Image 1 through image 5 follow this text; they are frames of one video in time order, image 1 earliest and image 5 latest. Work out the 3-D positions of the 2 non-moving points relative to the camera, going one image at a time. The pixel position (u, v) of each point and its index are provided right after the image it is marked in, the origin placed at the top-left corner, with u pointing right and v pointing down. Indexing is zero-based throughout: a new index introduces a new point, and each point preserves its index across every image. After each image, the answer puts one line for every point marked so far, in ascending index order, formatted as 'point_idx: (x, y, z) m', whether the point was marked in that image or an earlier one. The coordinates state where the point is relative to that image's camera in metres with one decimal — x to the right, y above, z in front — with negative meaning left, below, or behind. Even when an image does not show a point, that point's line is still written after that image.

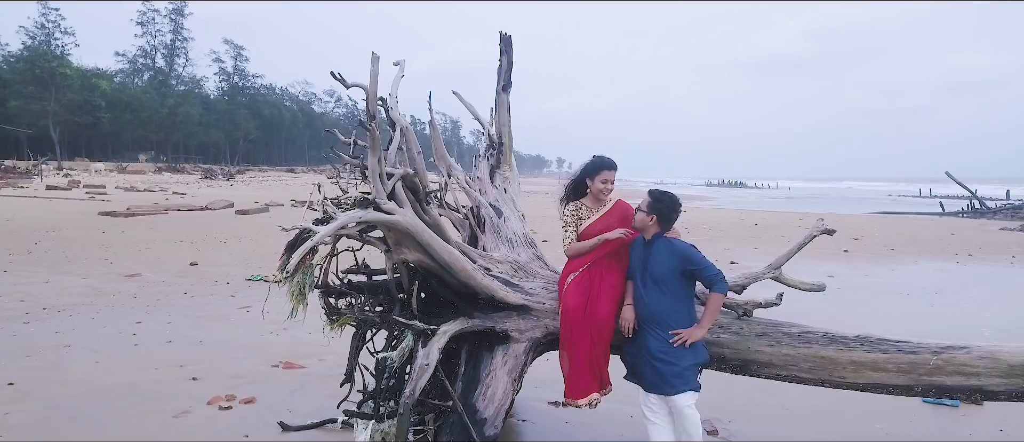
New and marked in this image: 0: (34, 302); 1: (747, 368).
0: (-4.2, -0.7, +5.2) m
1: (+1.1, -0.7, +2.7) m
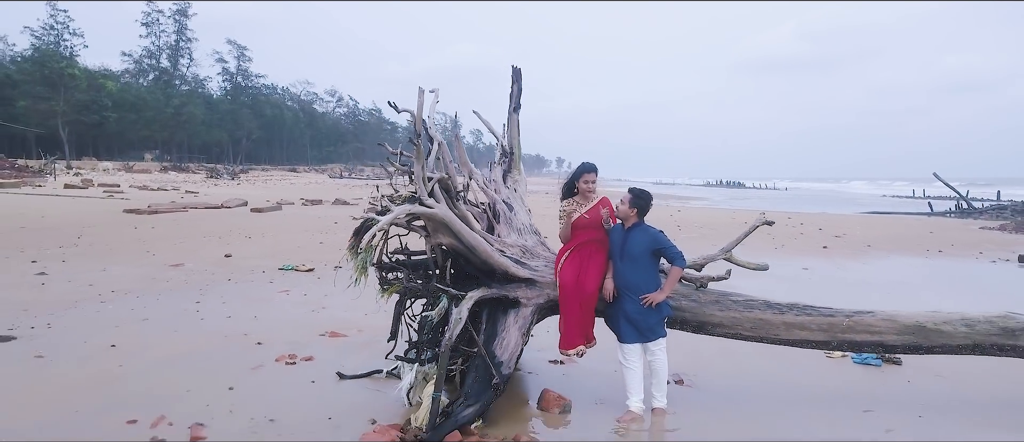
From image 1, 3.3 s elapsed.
0: (-4.2, -0.7, +6.0) m
1: (+1.1, -0.6, +3.5) m
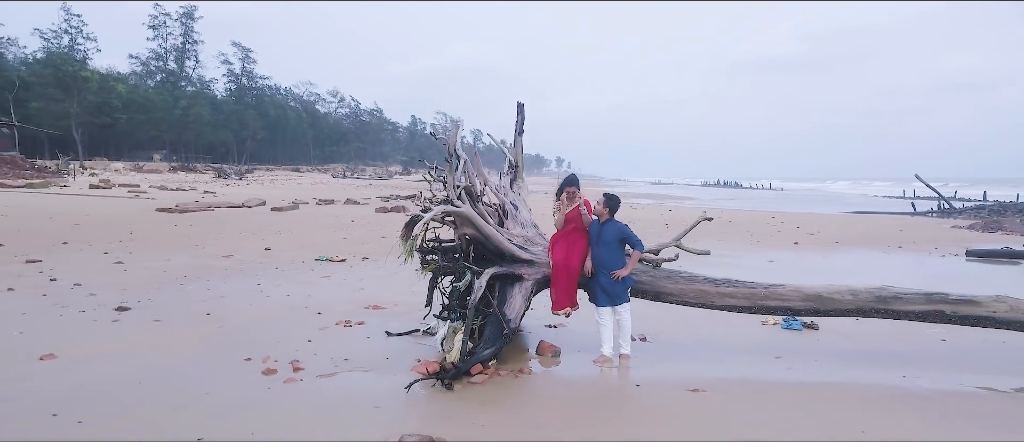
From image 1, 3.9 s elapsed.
0: (-4.1, -0.6, +7.2) m
1: (+1.2, -0.6, +4.7) m
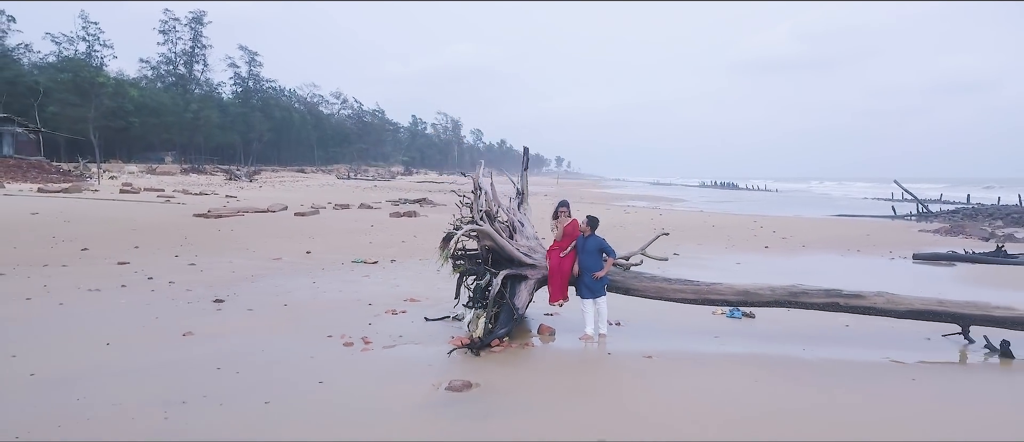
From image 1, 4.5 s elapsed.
0: (-4.1, -0.8, +8.7) m
1: (+1.3, -0.8, +6.3) m
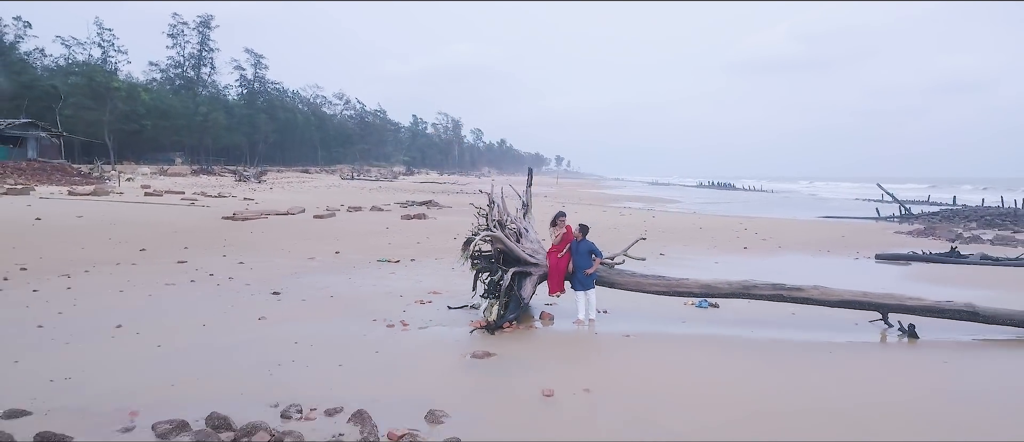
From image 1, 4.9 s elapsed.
0: (-4.0, -0.8, +10.2) m
1: (+1.3, -0.9, +7.7) m
